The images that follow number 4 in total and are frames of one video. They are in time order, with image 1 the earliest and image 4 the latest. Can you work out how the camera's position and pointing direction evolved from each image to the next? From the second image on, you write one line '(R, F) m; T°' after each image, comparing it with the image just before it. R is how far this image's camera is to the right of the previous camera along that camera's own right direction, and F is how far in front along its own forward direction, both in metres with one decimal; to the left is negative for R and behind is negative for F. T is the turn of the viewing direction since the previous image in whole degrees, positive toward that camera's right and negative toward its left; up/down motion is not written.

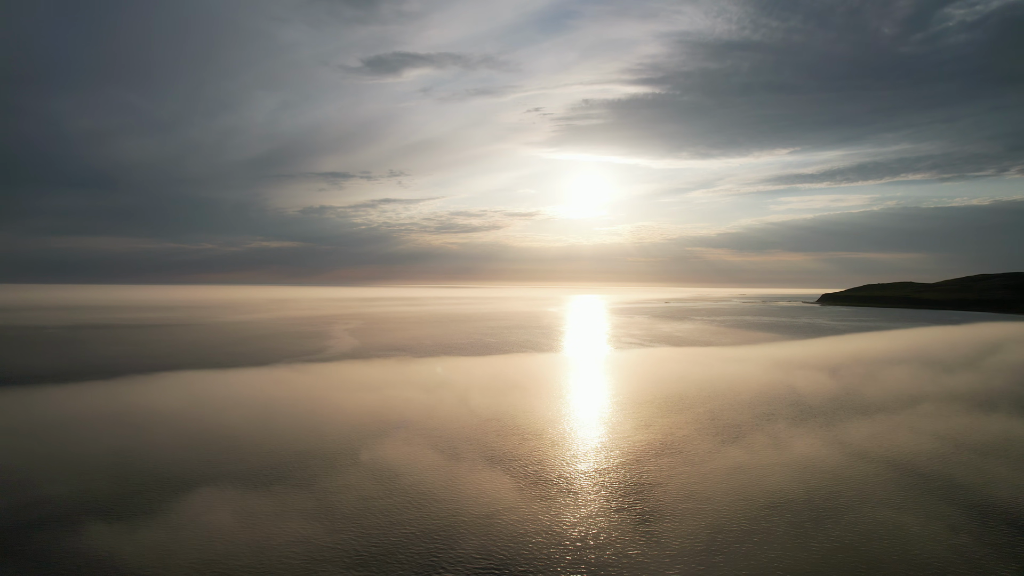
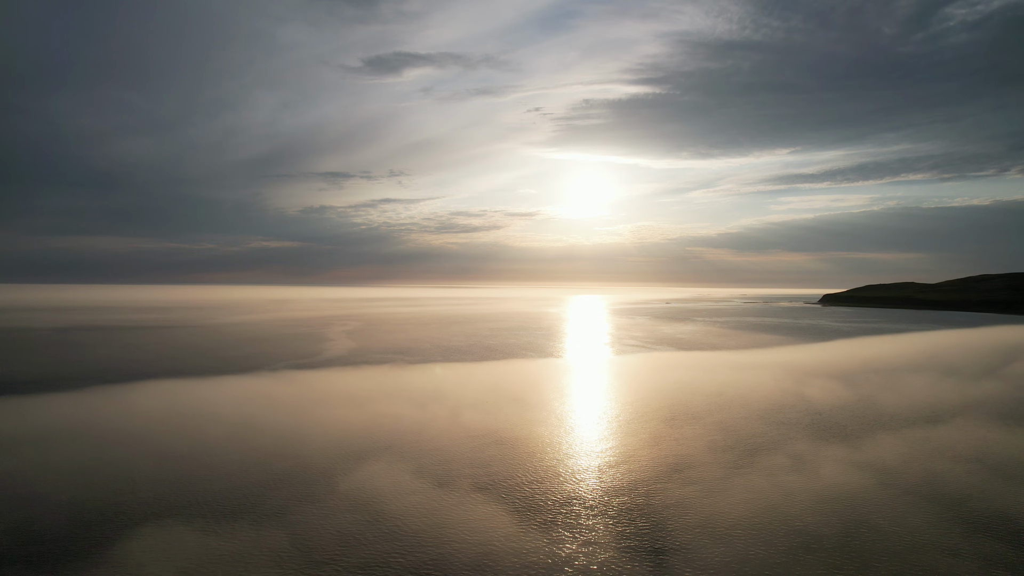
(0.0, +0.9) m; 0°
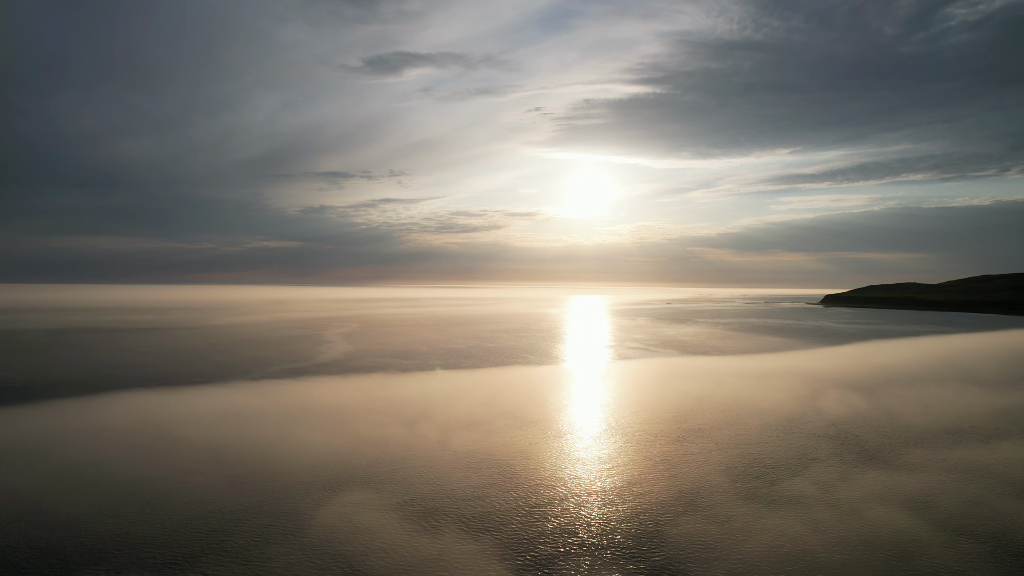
(0.0, +1.0) m; 0°
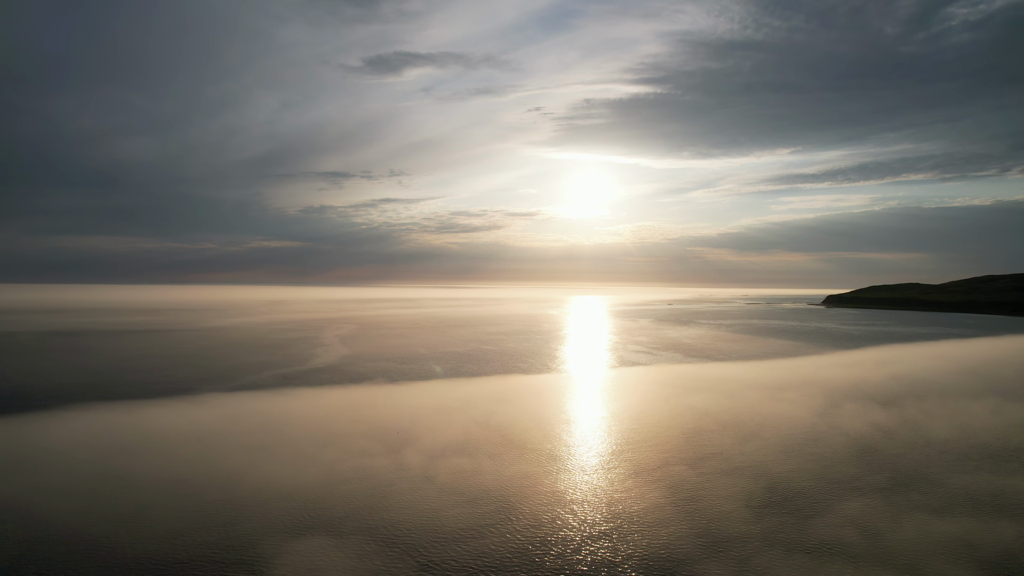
(0.0, +1.0) m; 0°
